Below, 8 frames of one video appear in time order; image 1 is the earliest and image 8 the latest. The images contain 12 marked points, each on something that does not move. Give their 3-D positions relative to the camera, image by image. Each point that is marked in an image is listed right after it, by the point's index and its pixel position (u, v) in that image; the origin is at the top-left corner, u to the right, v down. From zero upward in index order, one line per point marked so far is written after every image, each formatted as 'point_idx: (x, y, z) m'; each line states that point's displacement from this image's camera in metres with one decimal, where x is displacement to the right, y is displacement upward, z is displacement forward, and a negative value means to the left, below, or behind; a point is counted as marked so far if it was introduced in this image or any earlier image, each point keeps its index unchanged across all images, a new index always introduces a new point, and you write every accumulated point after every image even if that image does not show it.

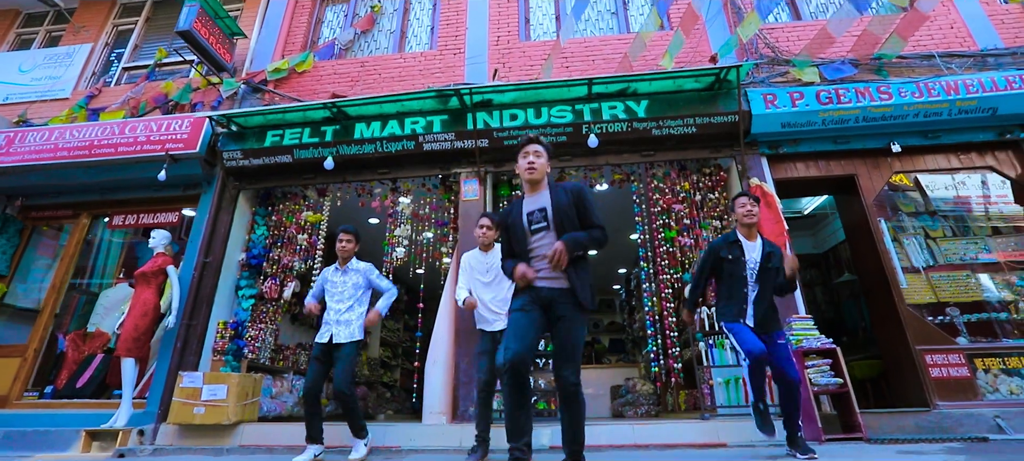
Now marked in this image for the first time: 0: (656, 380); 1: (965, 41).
0: (+1.2, -1.3, +4.4) m
1: (+4.2, +1.7, +4.9) m
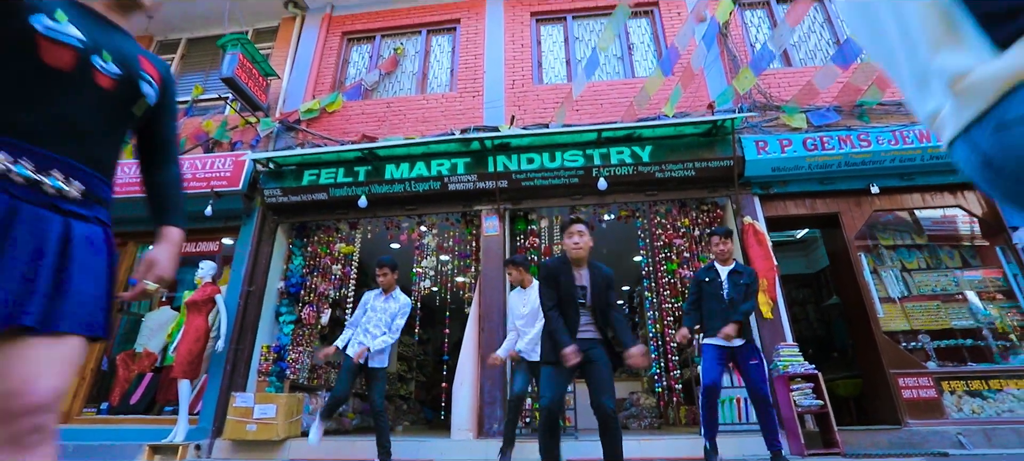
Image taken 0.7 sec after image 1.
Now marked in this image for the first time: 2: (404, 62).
0: (+1.4, -1.6, +4.9) m
1: (+4.3, +1.4, +5.4) m
2: (-1.4, +2.1, +6.7) m
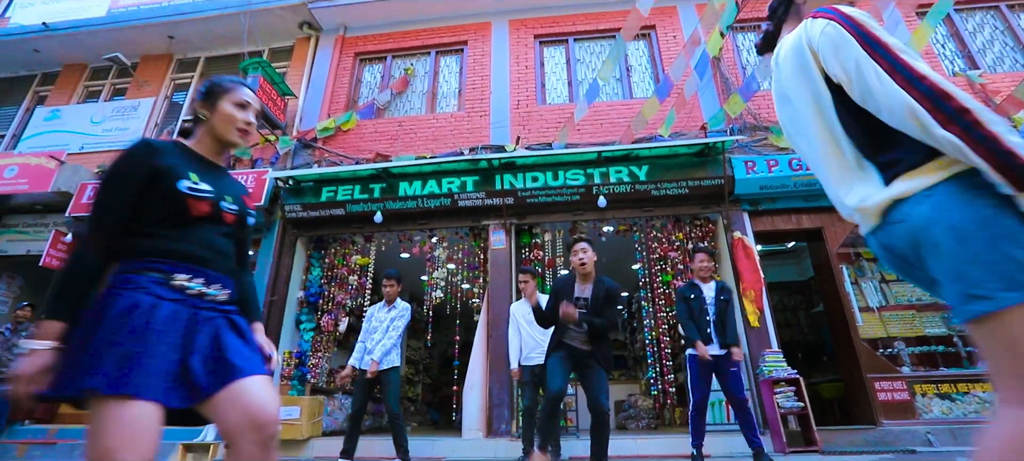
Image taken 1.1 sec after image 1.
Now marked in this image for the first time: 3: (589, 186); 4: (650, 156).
0: (+1.4, -1.7, +5.3) m
1: (+4.4, +1.3, +5.7) m
2: (-1.3, +2.0, +7.1) m
3: (+0.8, +0.4, +5.4) m
4: (+1.4, +0.8, +5.5) m
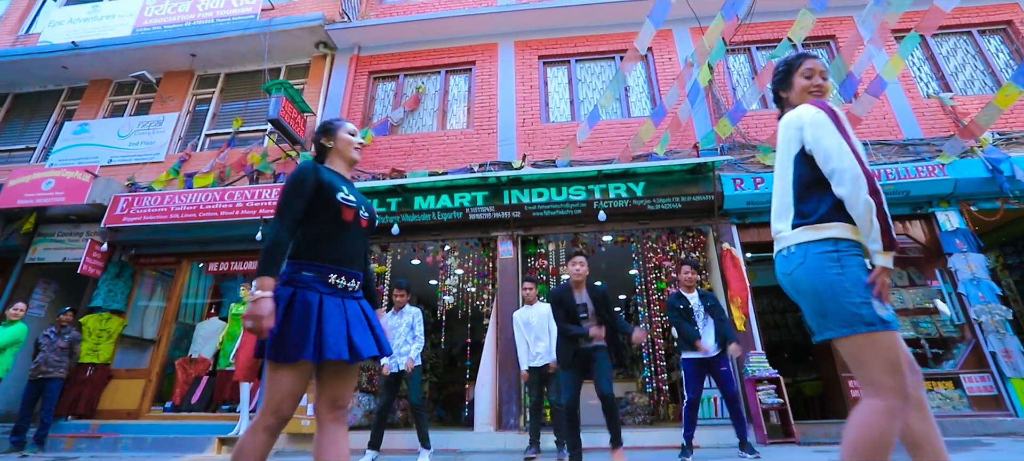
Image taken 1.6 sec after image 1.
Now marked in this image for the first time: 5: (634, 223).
0: (+1.5, -1.8, +5.8) m
1: (+4.5, +1.2, +6.2) m
2: (-1.2, +1.9, +7.6) m
3: (+0.9, +0.3, +5.9) m
4: (+1.5, +0.6, +5.9) m
5: (+1.4, +0.1, +6.0) m
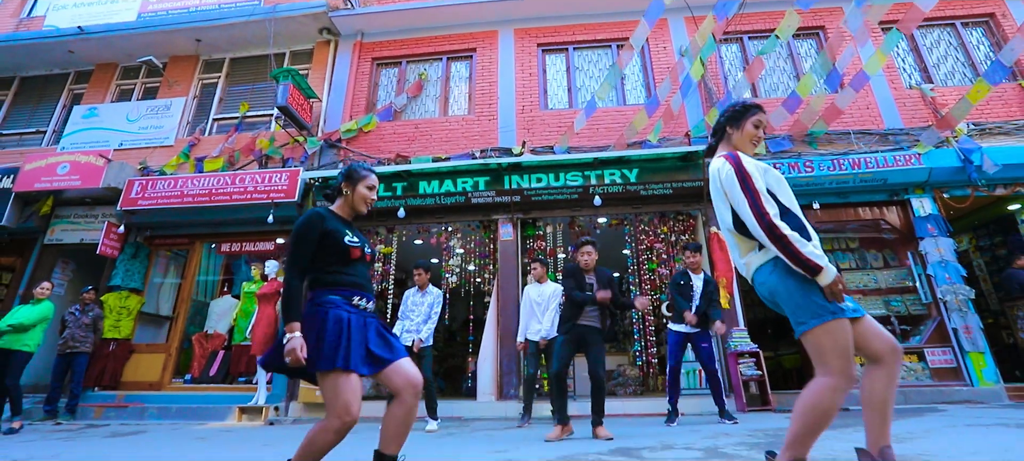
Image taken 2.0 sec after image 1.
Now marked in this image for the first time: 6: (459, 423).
0: (+1.5, -1.6, +6.2) m
1: (+4.5, +1.4, +6.5) m
2: (-1.2, +2.1, +7.8) m
3: (+0.9, +0.5, +6.2) m
4: (+1.5, +0.8, +6.2) m
5: (+1.4, +0.3, +6.3) m
6: (-0.5, -1.9, +5.2) m
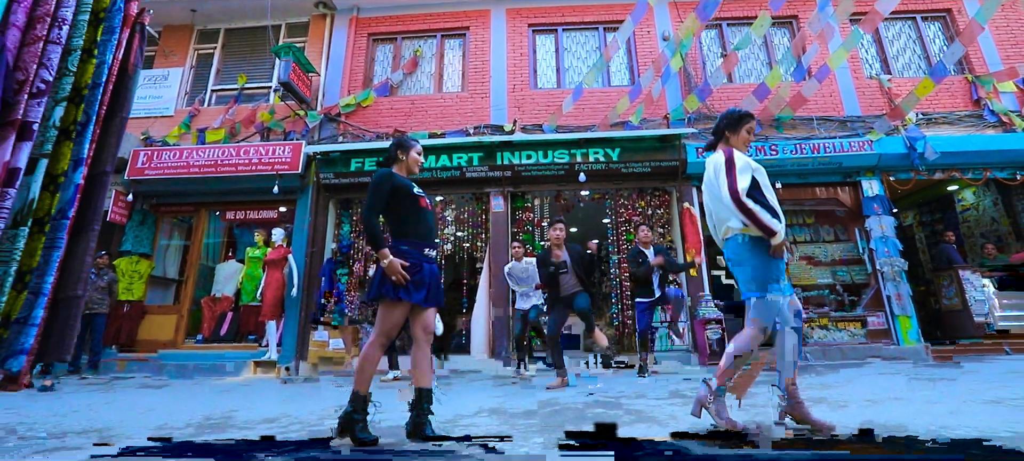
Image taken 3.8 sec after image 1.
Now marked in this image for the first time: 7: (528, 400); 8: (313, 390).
0: (+1.4, -1.3, +6.9) m
1: (+4.4, +1.7, +7.2) m
2: (-1.4, +2.6, +8.2) m
3: (+0.8, +0.8, +6.8) m
4: (+1.4, +1.2, +6.8) m
5: (+1.3, +0.6, +6.9) m
6: (-0.6, -1.6, +5.9) m
7: (+0.1, -1.1, +3.5) m
8: (-1.8, -1.4, +4.9) m
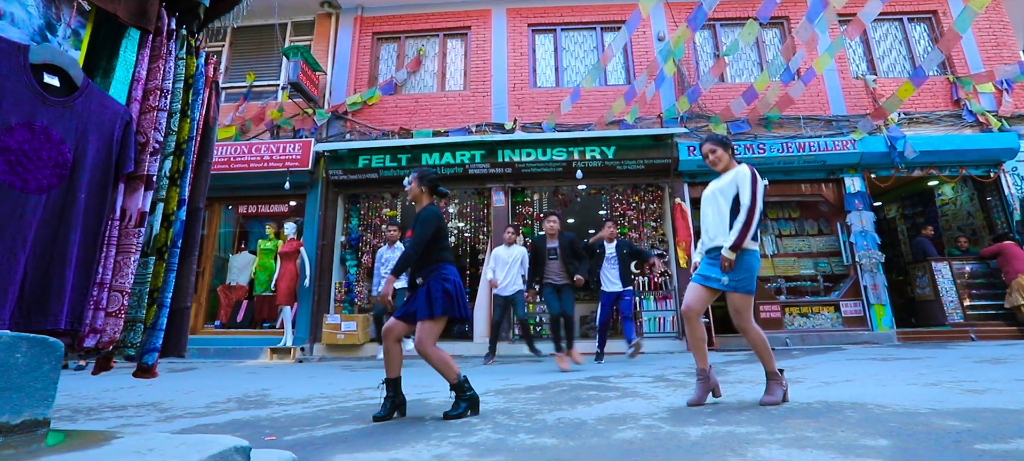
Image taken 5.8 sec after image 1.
0: (+1.4, -1.2, +7.3) m
1: (+4.4, +1.8, +7.5) m
2: (-1.4, +2.7, +8.4) m
3: (+0.8, +0.9, +7.1) m
4: (+1.4, +1.2, +7.1) m
5: (+1.3, +0.7, +7.3) m
6: (-0.6, -1.5, +6.3) m
7: (+0.1, -1.1, +3.9) m
8: (-1.8, -1.4, +5.3) m
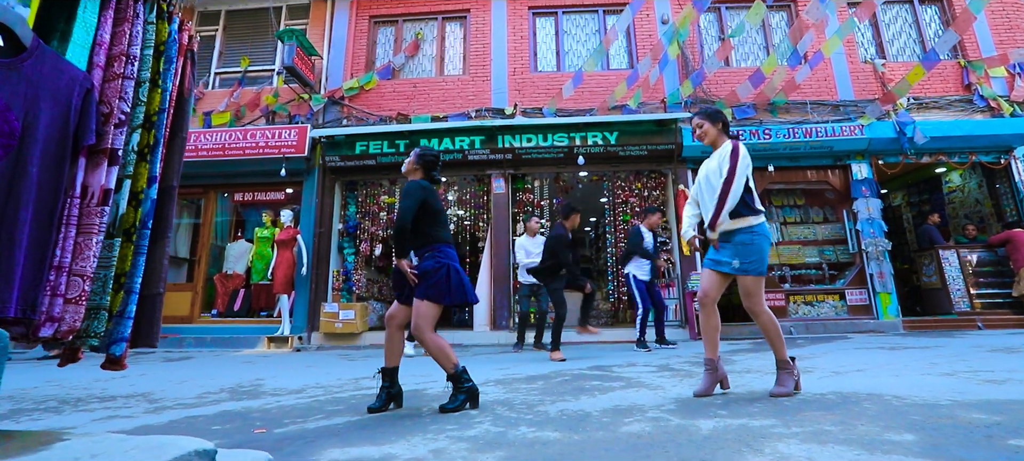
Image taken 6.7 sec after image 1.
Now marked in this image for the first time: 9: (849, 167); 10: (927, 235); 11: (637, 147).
0: (+1.4, -1.1, +7.2) m
1: (+4.4, +1.9, +7.3) m
2: (-1.4, +2.9, +8.3) m
3: (+0.8, +1.1, +7.0) m
4: (+1.4, +1.4, +7.0) m
5: (+1.3, +0.9, +7.1) m
6: (-0.6, -1.4, +6.2) m
7: (+0.1, -1.0, +3.8) m
8: (-1.8, -1.3, +5.2) m
9: (+4.3, +0.8, +6.8) m
10: (+5.3, -0.1, +6.8) m
11: (+1.6, +1.1, +6.9) m
